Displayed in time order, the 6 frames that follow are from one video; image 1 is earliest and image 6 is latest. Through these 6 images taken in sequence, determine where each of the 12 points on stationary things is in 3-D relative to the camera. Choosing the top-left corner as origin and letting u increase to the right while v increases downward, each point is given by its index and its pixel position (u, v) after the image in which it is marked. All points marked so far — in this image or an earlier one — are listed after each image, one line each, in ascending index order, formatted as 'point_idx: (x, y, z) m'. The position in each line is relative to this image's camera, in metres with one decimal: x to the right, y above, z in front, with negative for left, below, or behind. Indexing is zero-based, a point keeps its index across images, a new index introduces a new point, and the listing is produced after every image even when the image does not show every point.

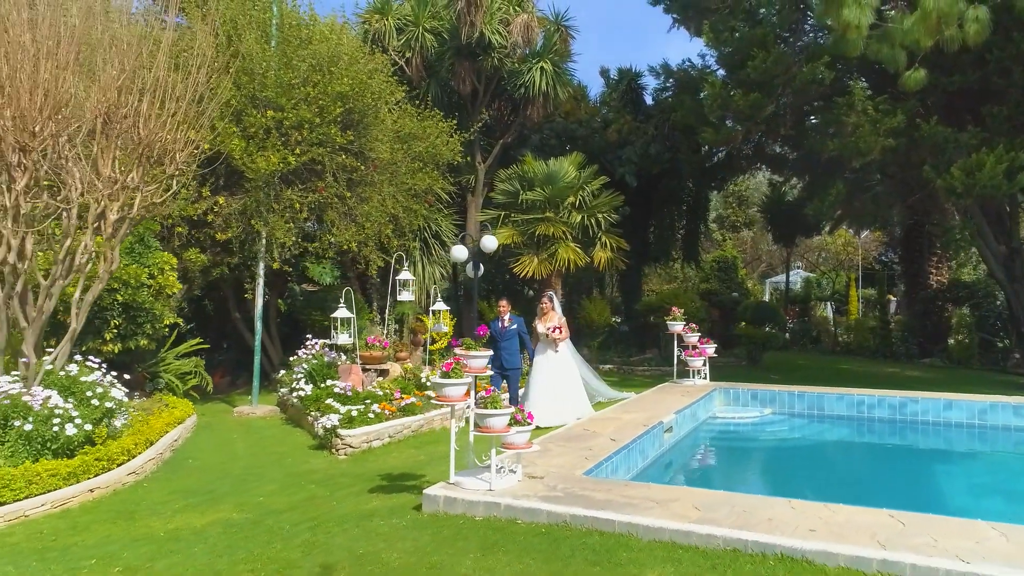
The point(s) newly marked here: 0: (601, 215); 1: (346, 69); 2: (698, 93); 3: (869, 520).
0: (+1.7, +1.4, +13.7) m
1: (-2.5, +3.3, +11.4) m
2: (+3.9, +4.1, +15.7) m
3: (+2.3, -1.4, +4.7) m
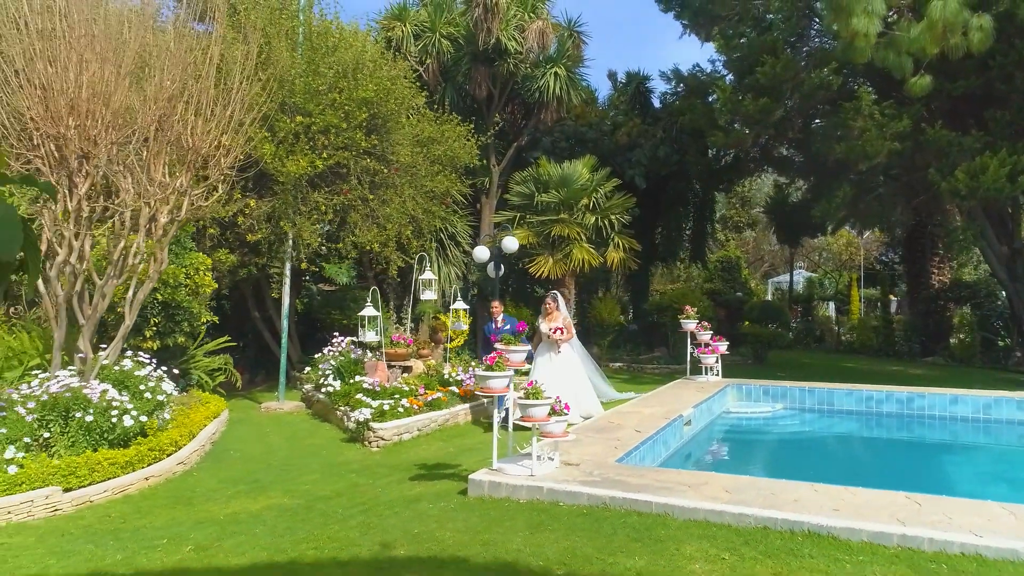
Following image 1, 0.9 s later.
0: (+1.9, +1.4, +14.1) m
1: (-2.2, +3.4, +11.8) m
2: (+4.2, +4.1, +16.1) m
3: (+2.6, -1.4, +5.1) m
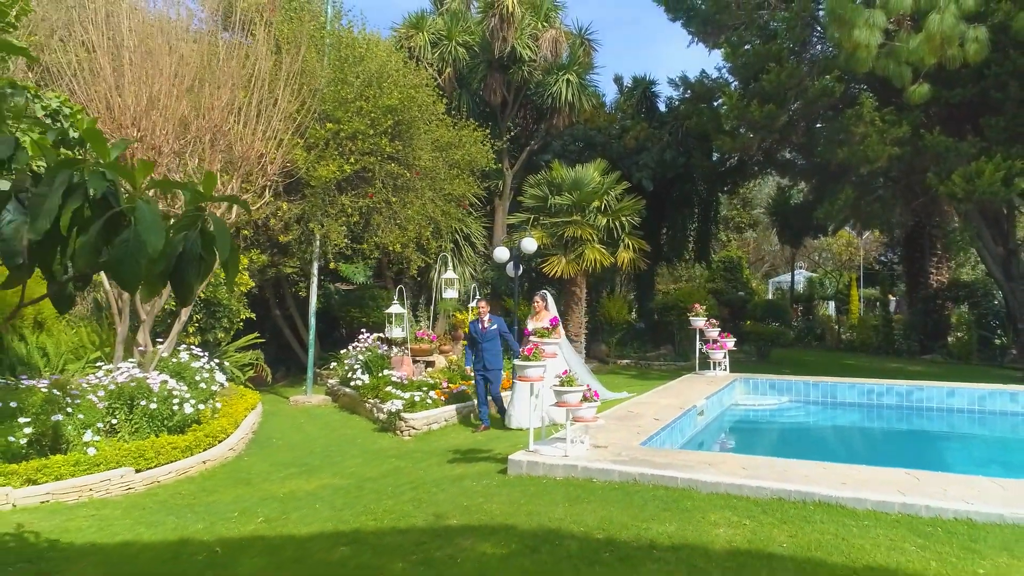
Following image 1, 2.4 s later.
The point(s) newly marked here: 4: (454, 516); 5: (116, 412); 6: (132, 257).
0: (+2.2, +1.4, +14.6) m
1: (-1.9, +3.4, +12.3) m
2: (+4.5, +4.2, +16.6) m
3: (+2.9, -1.4, +5.6) m
4: (-0.4, -1.7, +5.5) m
5: (-3.9, -1.2, +7.2) m
6: (-1.1, +0.1, +2.1) m
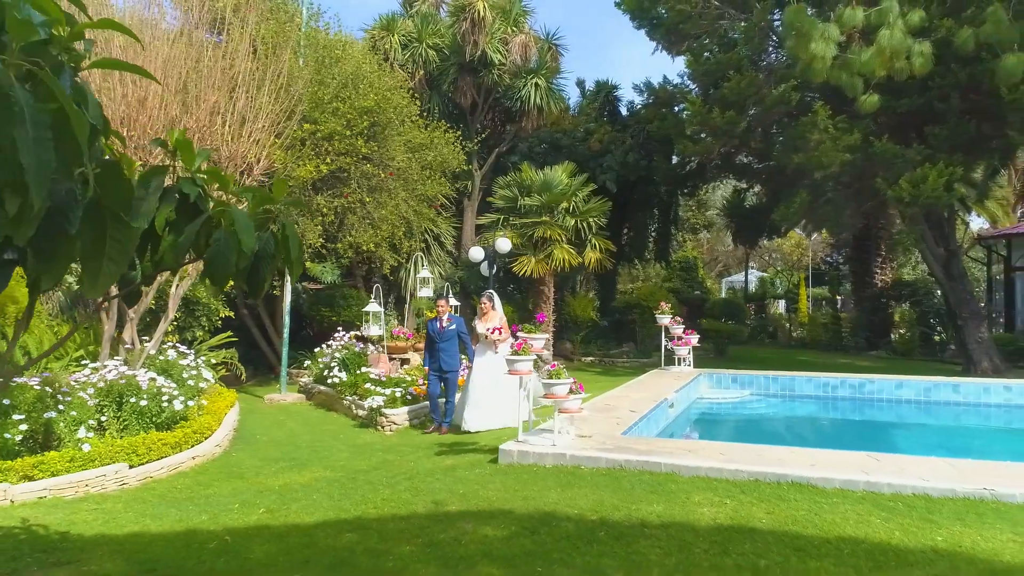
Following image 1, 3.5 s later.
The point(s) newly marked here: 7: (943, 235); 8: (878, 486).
0: (+1.6, +1.4, +15.1) m
1: (-2.4, +3.4, +12.5) m
2: (+3.7, +4.2, +17.2) m
3: (+2.8, -1.4, +6.1) m
4: (-0.5, -1.7, +5.8) m
5: (-4.0, -1.2, +7.3) m
6: (-0.9, +0.1, +2.4) m
7: (+9.7, +1.2, +16.8) m
8: (+2.7, -1.5, +5.5) m
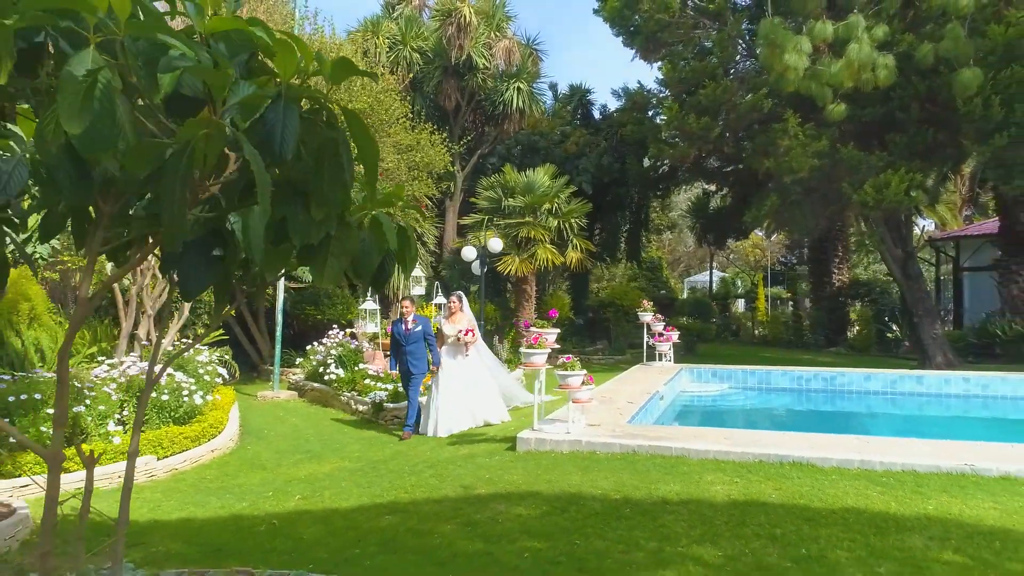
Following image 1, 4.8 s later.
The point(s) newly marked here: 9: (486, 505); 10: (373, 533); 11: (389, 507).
0: (+1.3, +1.4, +15.6) m
1: (-2.6, +3.4, +12.8) m
2: (+3.3, +4.2, +17.8) m
3: (+3.0, -1.4, +6.7) m
4: (-0.3, -1.6, +6.2) m
5: (-3.9, -1.2, +7.5) m
6: (-0.5, +0.1, +2.7) m
7: (+9.3, +1.2, +17.8) m
8: (+2.9, -1.4, +6.0) m
9: (-0.2, -1.7, +5.8) m
10: (-1.0, -1.8, +5.4) m
11: (-1.0, -1.7, +5.9) m
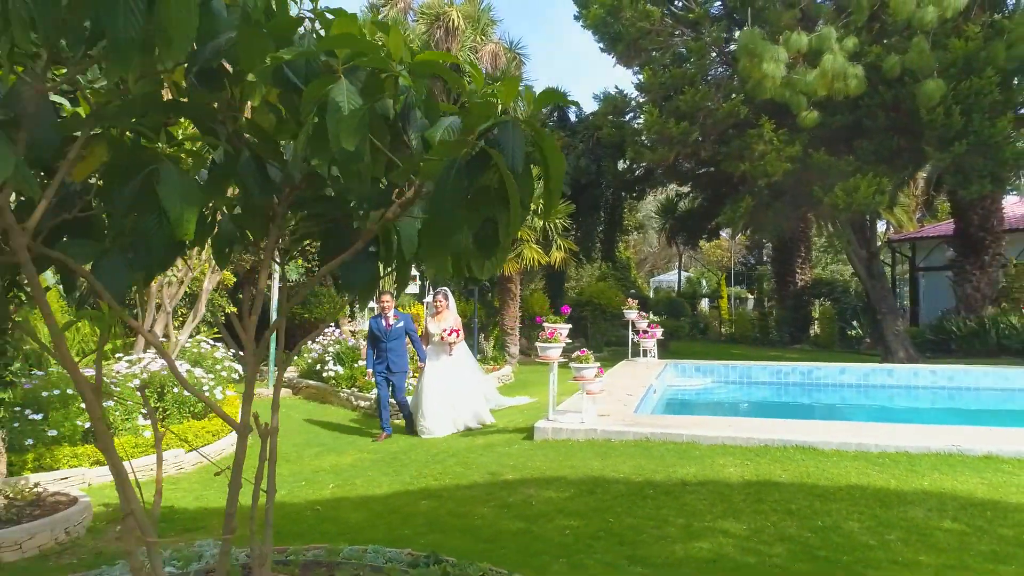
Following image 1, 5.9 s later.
0: (+1.0, +1.4, +16.0) m
1: (-2.7, +3.4, +13.0) m
2: (+2.8, +4.2, +18.4) m
3: (+3.2, -1.4, +7.2) m
4: (-0.1, -1.6, +6.6) m
5: (-3.7, -1.1, +7.7) m
6: (-0.1, +0.1, +3.1) m
7: (+8.9, +1.3, +18.6) m
8: (+3.1, -1.4, +6.6) m
9: (0.0, -1.7, +6.1) m
10: (-0.7, -1.7, +5.7) m
11: (-0.7, -1.7, +6.2) m
